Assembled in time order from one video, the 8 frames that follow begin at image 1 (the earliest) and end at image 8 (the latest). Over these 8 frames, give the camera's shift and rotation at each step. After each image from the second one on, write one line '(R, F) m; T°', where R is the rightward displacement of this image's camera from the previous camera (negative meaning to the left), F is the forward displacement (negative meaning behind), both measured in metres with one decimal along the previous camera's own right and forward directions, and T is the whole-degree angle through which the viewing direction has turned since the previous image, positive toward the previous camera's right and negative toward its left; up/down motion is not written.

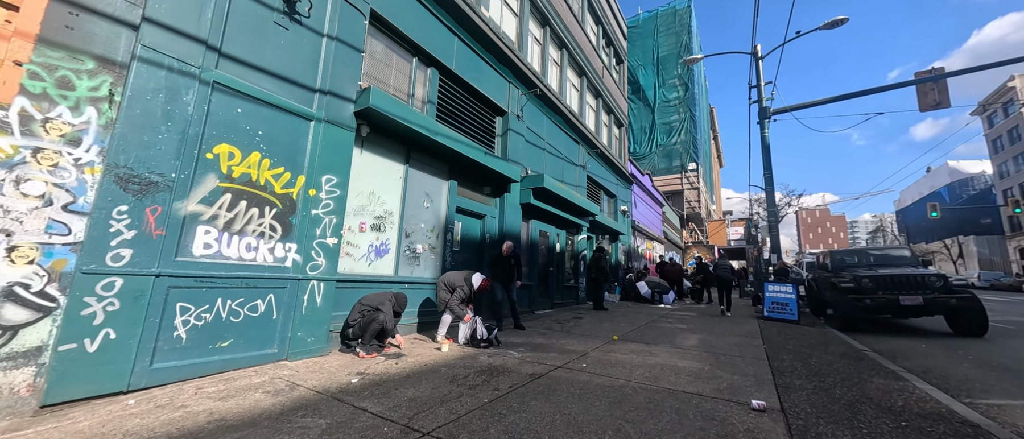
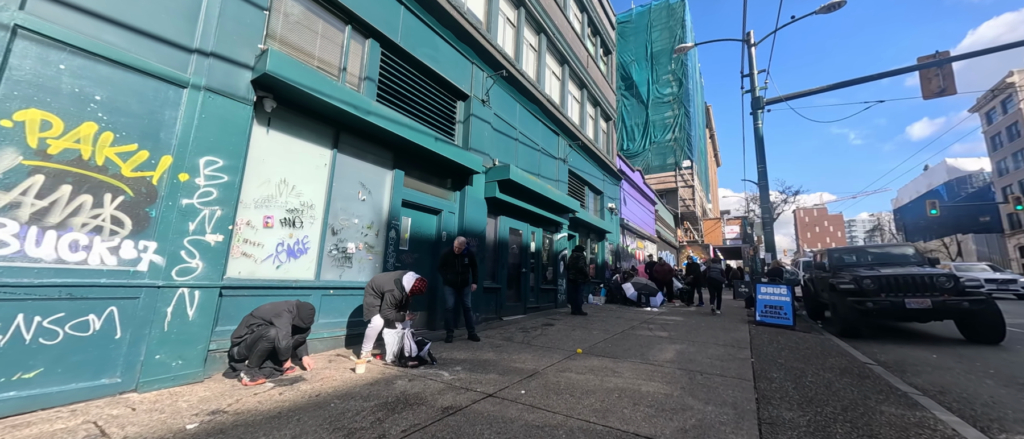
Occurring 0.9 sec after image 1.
(+0.7, +0.8) m; 0°
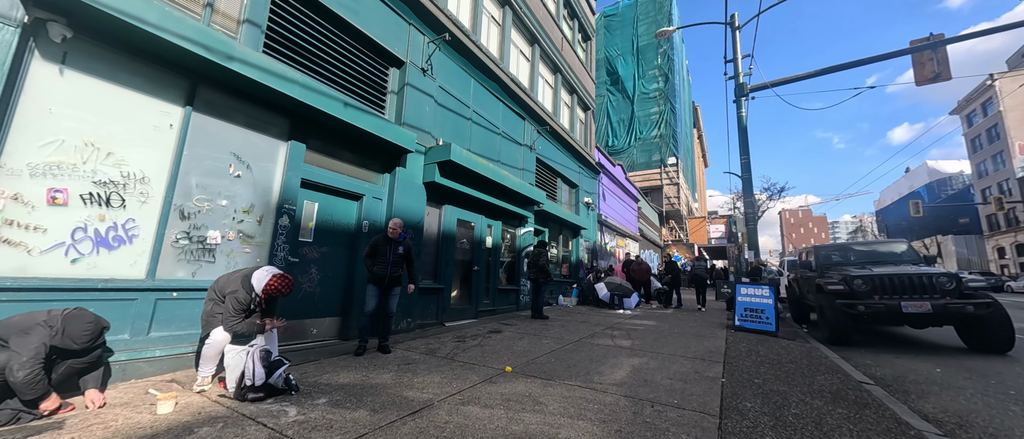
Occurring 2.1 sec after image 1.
(+0.8, +1.0) m; +1°
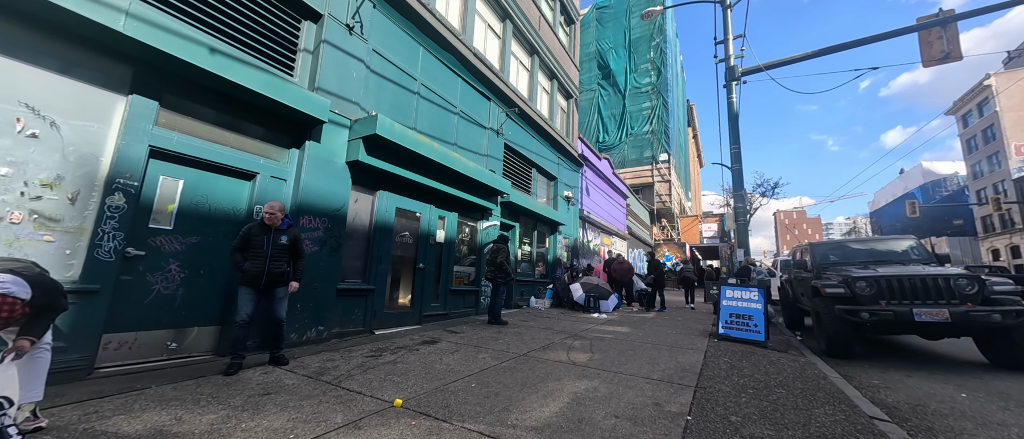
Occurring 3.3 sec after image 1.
(+0.8, +1.0) m; +1°
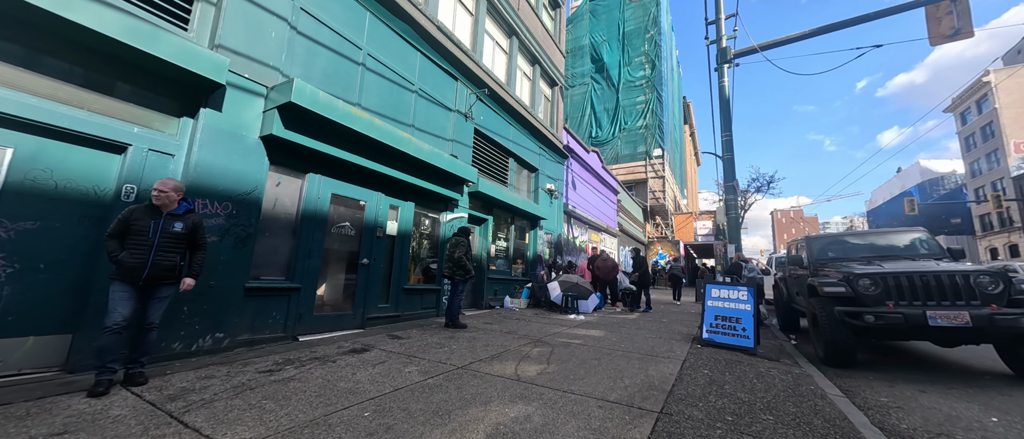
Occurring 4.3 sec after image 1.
(+0.6, +0.7) m; 0°
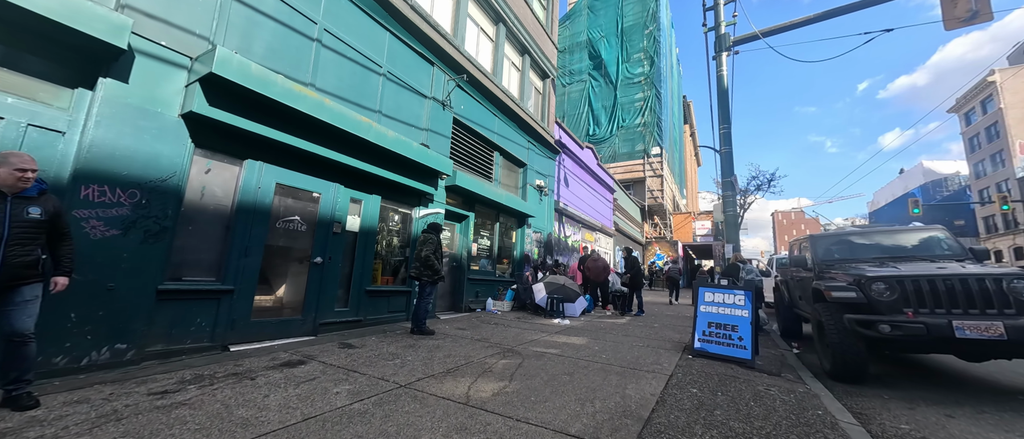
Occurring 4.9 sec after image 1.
(+0.4, +0.6) m; 0°
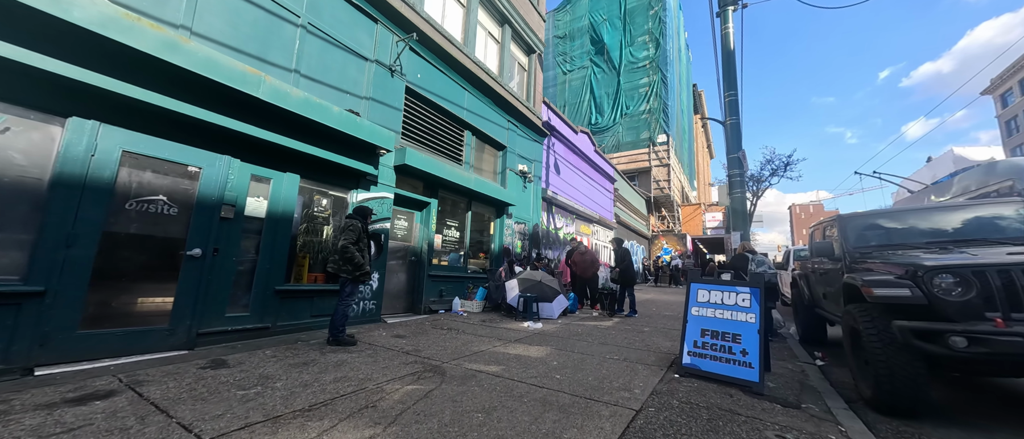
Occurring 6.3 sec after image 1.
(+0.9, +1.1) m; -2°
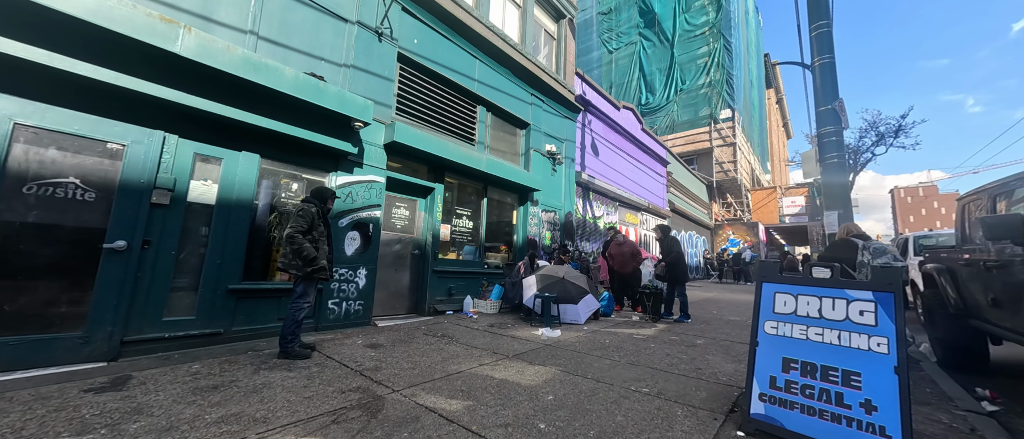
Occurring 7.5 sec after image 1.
(+0.6, +1.2) m; -9°
